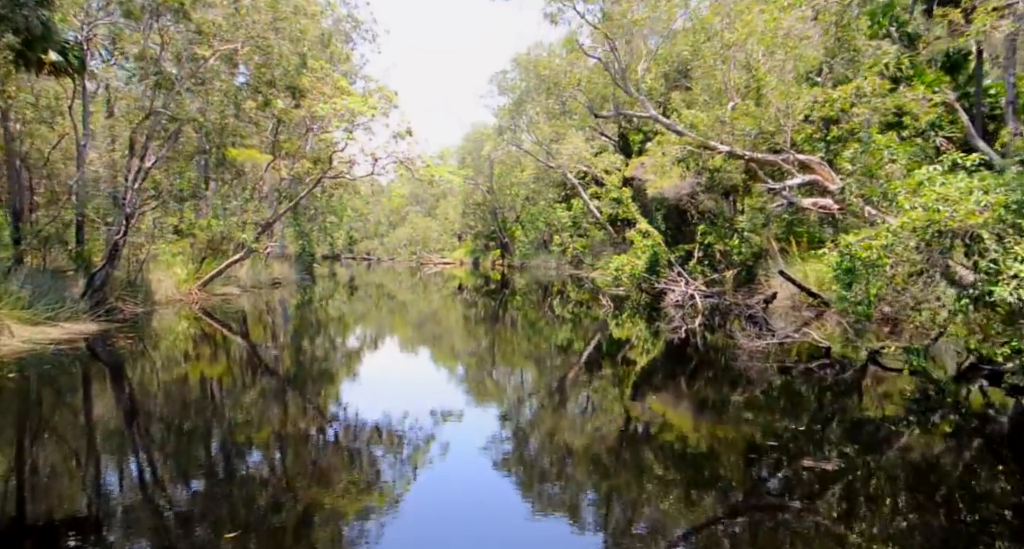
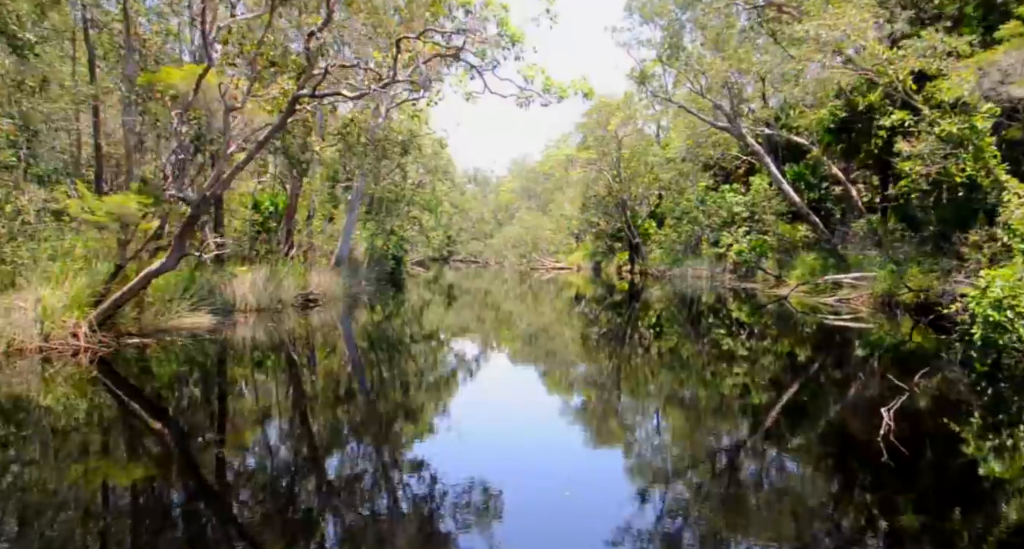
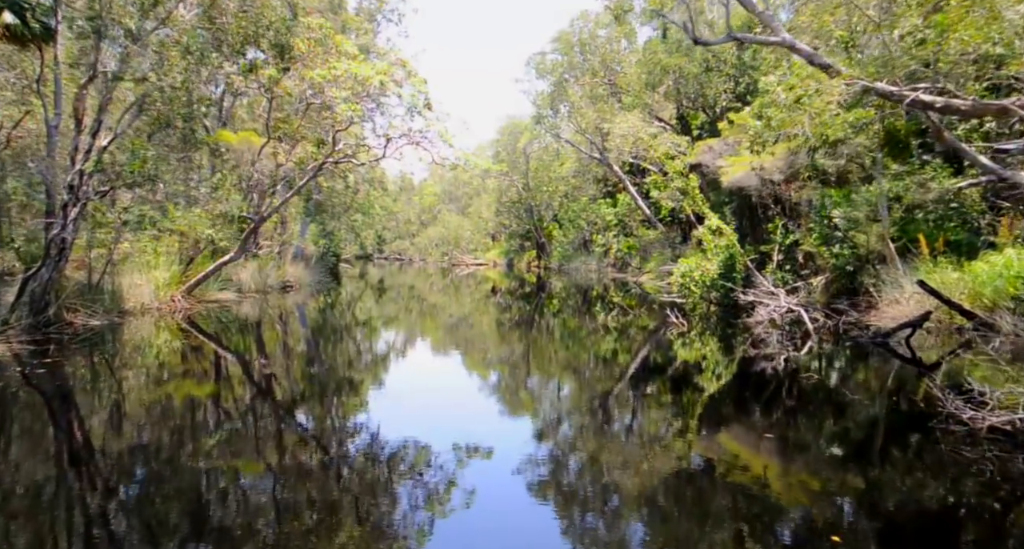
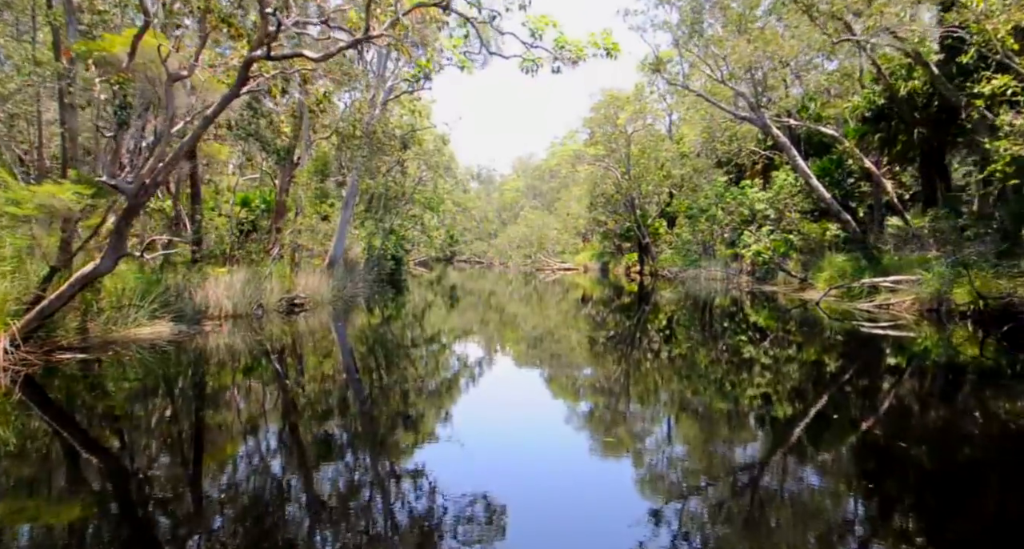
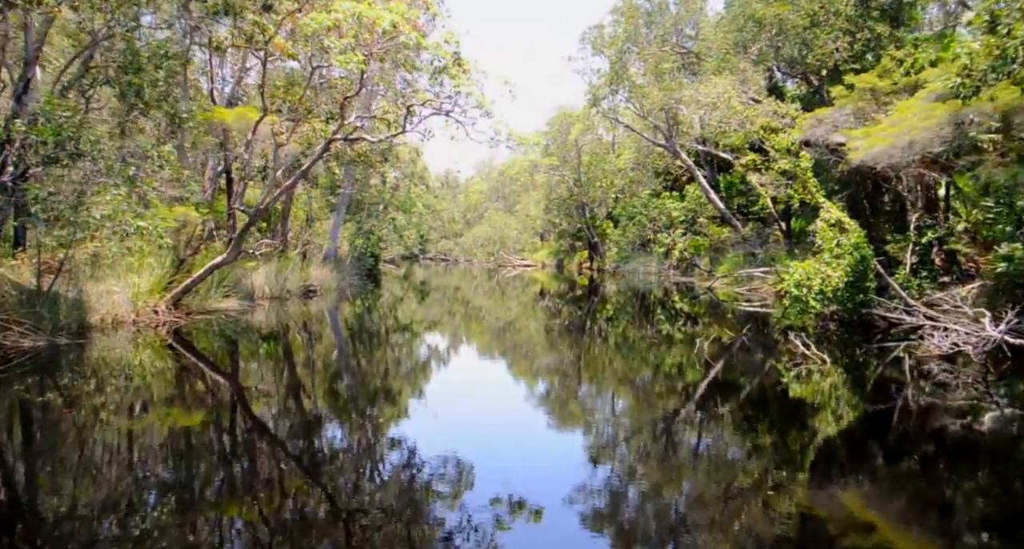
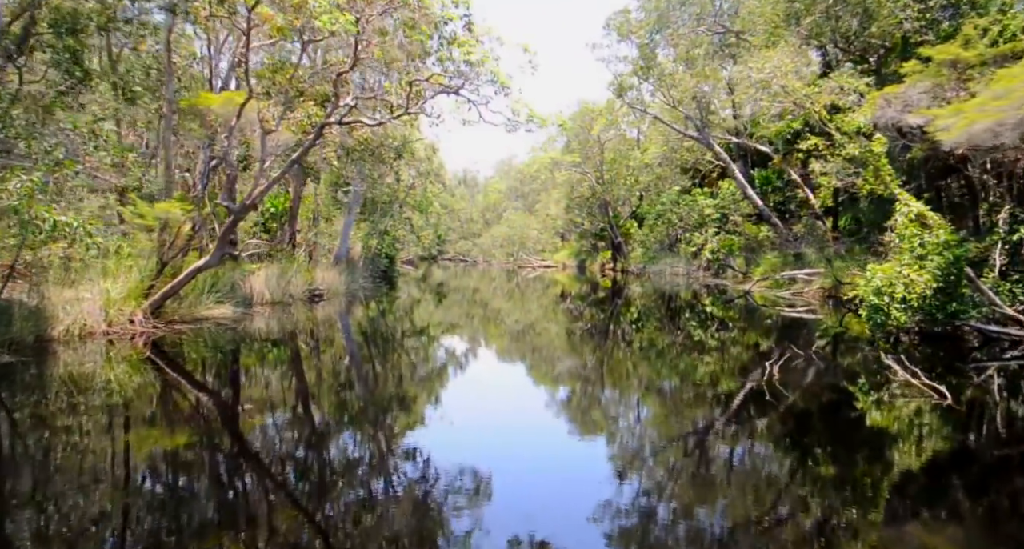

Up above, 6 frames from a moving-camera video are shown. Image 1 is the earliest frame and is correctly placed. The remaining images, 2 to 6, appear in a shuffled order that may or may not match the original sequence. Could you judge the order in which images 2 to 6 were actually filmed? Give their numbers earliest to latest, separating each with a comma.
3, 5, 6, 2, 4
